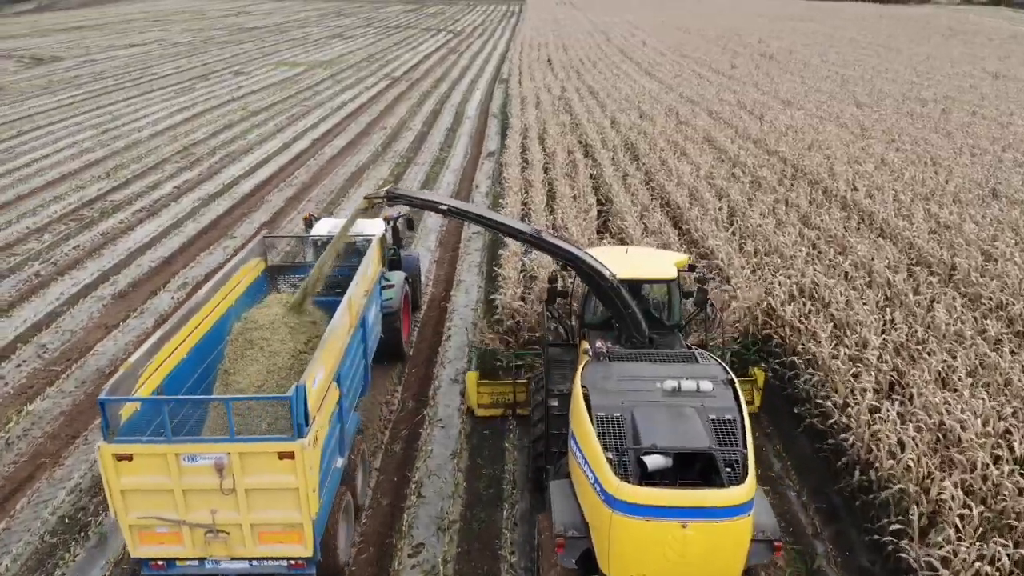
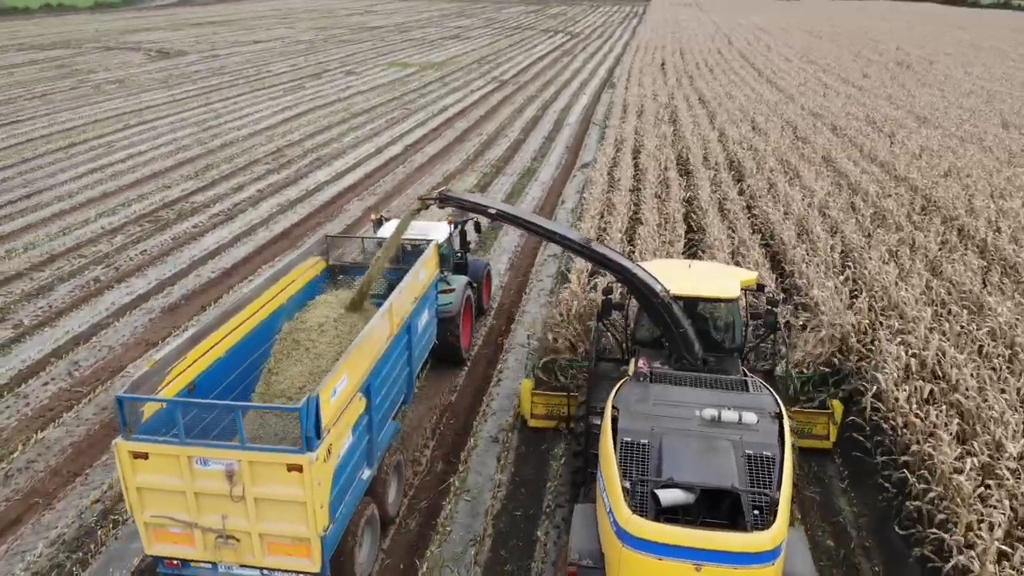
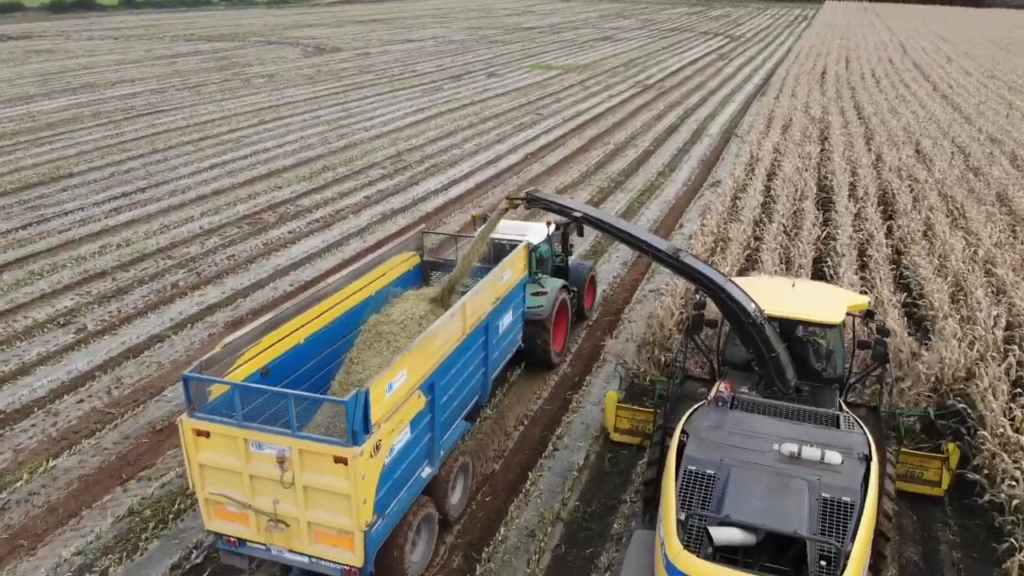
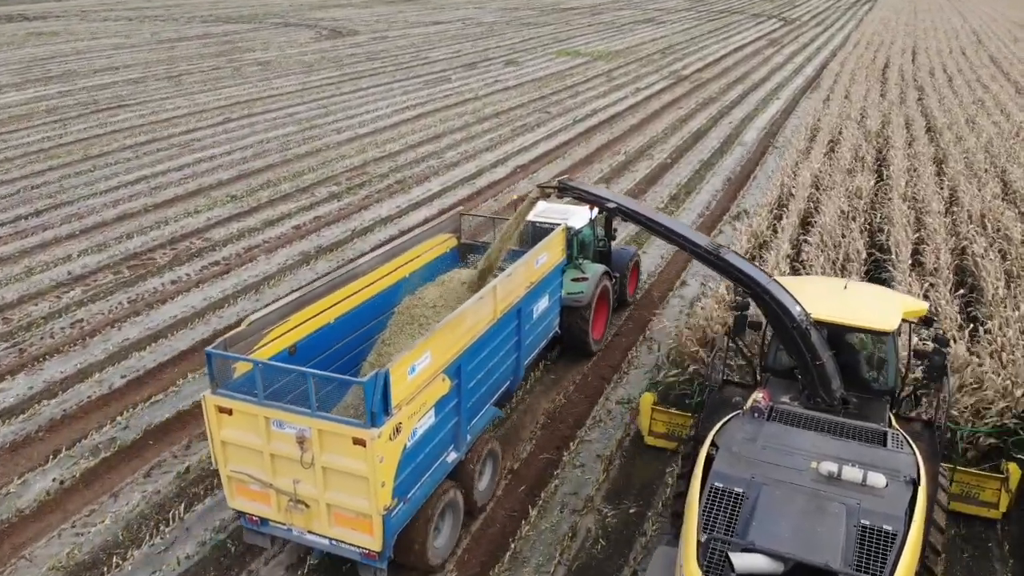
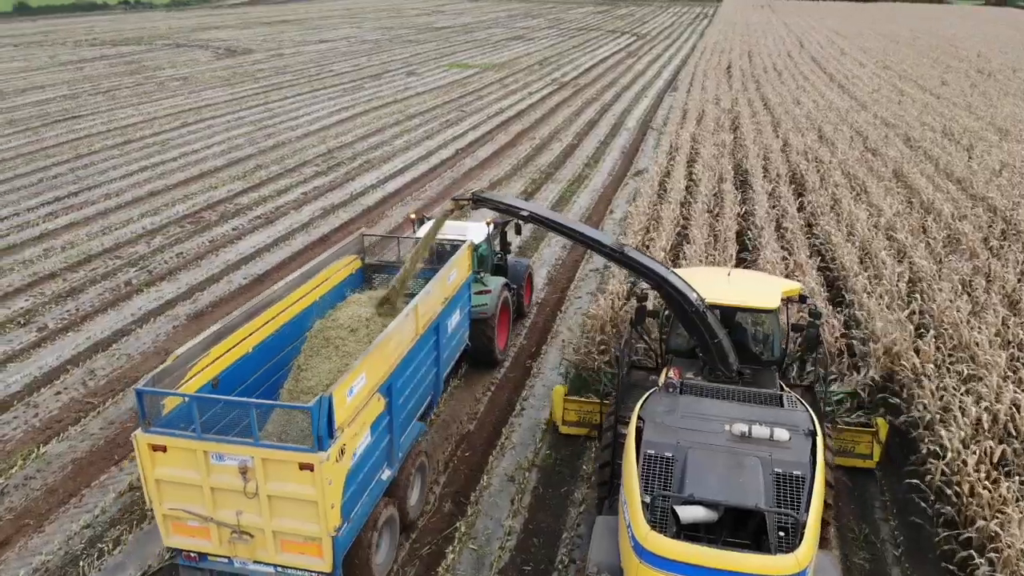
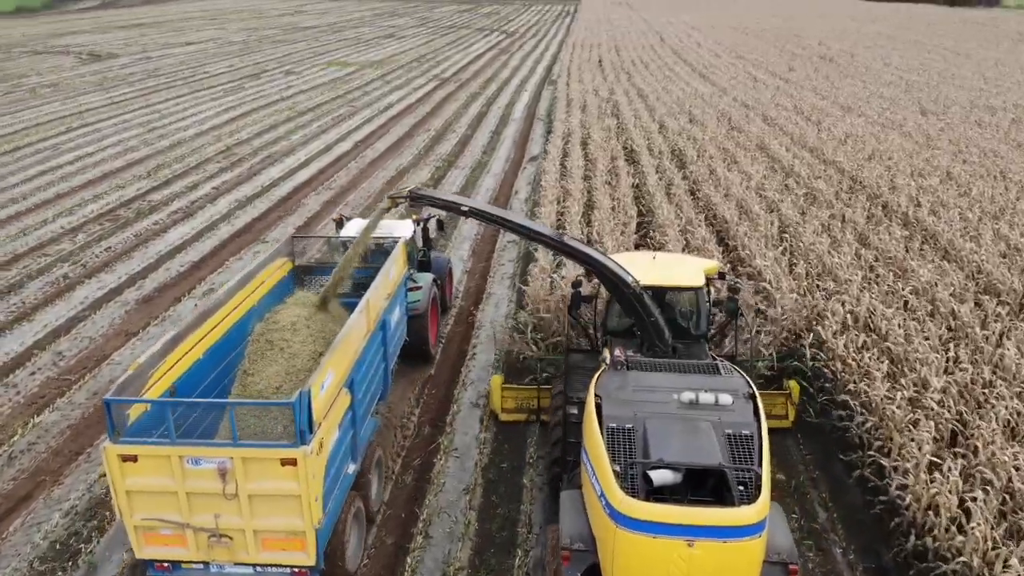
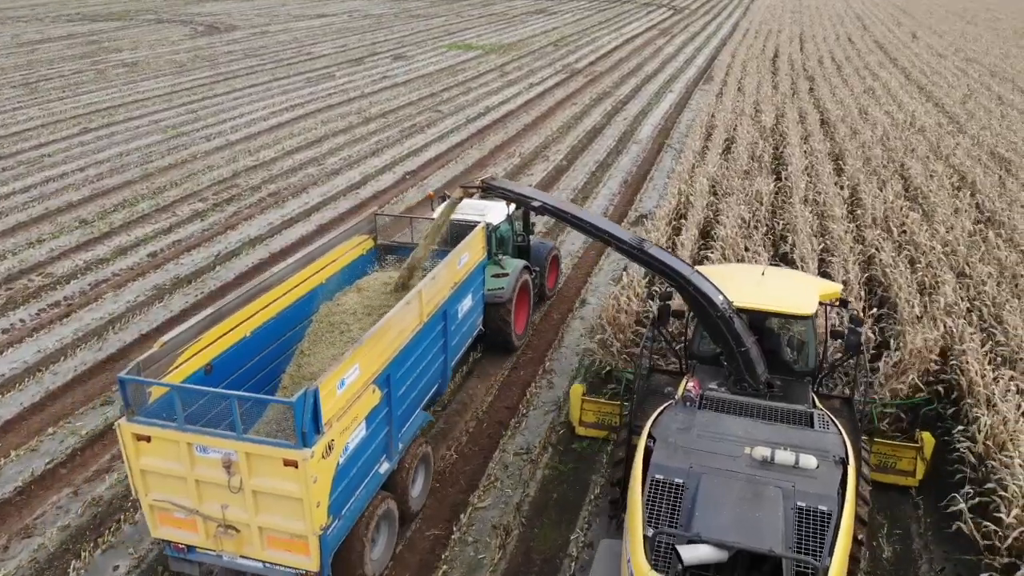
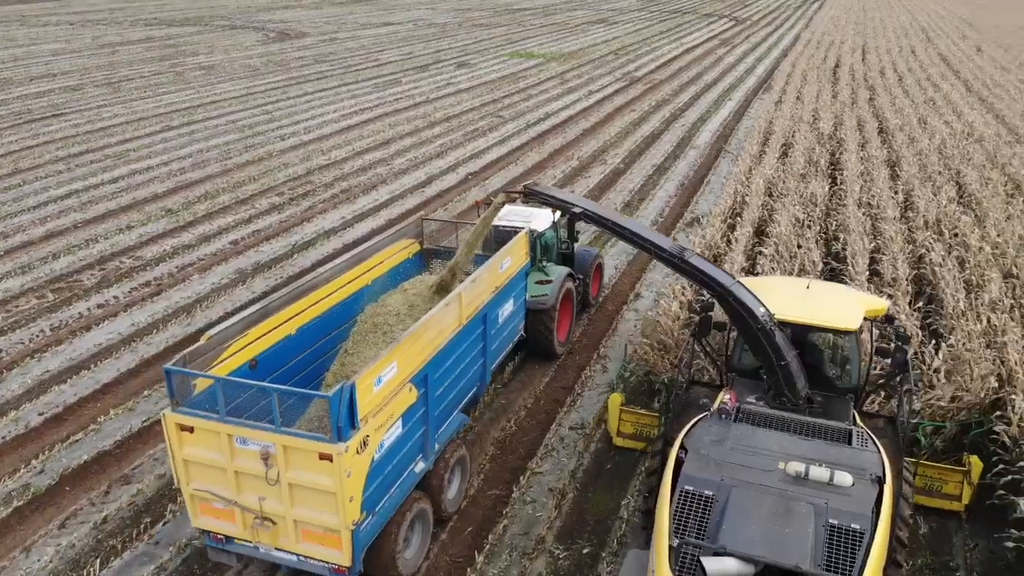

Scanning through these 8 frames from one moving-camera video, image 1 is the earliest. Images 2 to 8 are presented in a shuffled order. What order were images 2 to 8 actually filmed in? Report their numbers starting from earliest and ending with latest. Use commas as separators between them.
6, 2, 5, 3, 4, 8, 7
